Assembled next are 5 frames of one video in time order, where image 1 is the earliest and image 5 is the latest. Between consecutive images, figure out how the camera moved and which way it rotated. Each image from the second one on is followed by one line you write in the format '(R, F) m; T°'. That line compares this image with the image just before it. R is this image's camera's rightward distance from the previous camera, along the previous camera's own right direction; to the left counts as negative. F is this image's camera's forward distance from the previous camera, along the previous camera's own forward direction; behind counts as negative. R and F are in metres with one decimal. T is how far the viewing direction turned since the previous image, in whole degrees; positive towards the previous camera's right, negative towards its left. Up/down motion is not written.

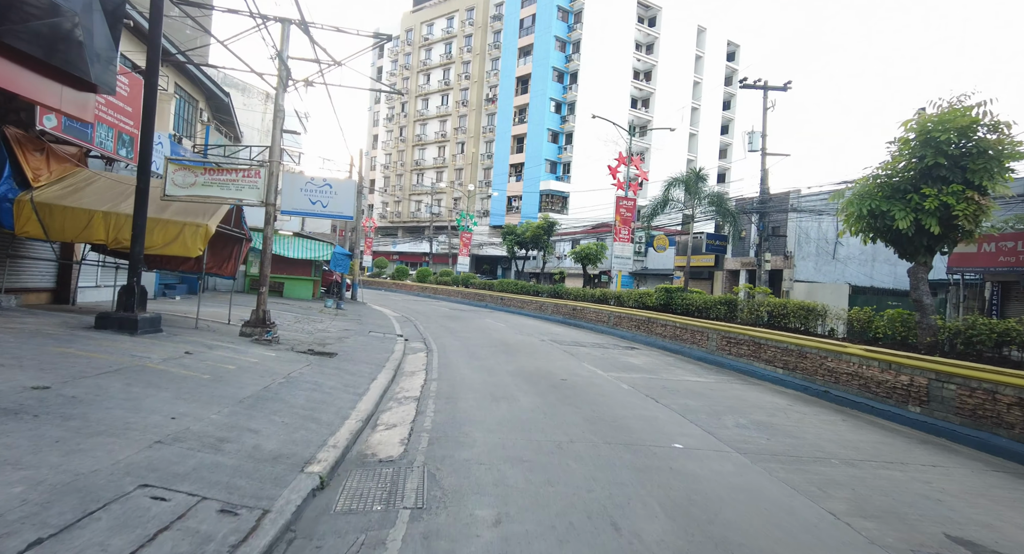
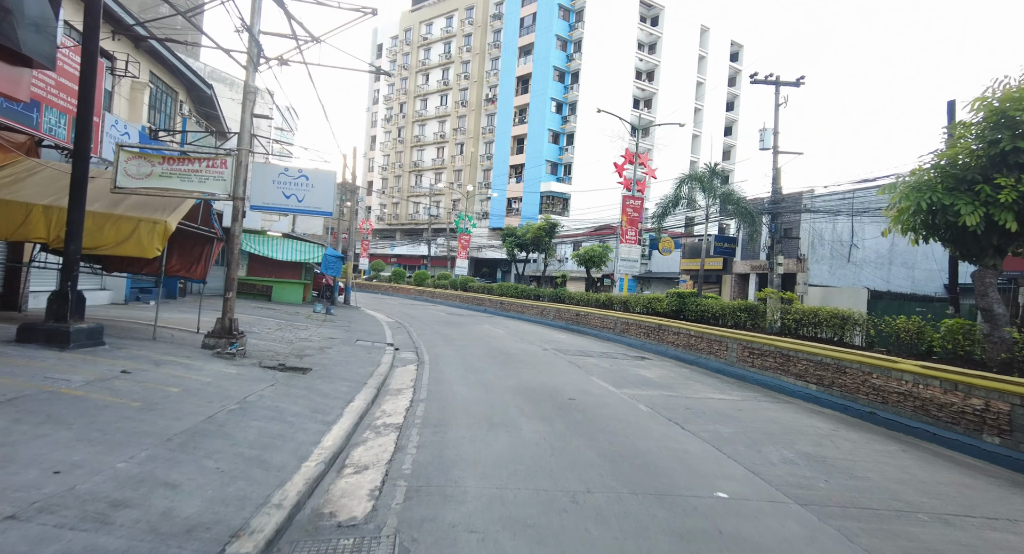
(0.0, +1.3) m; 0°
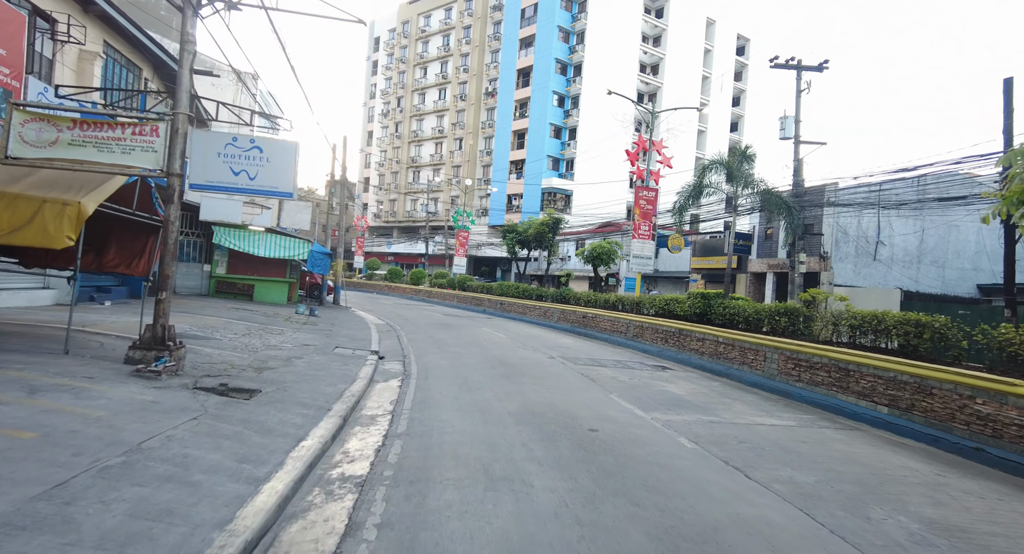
(-0.1, +2.0) m; 0°
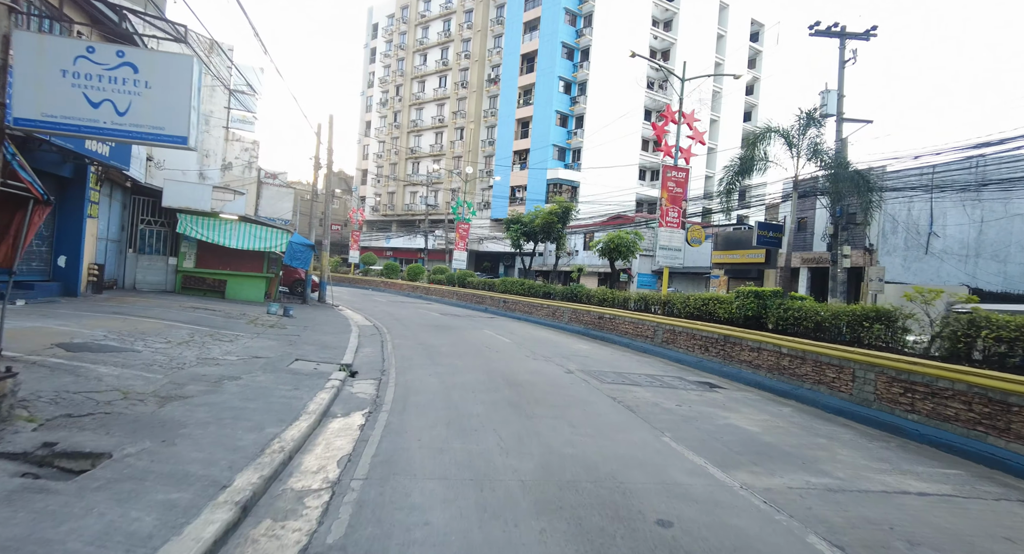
(-0.1, +3.0) m; 0°
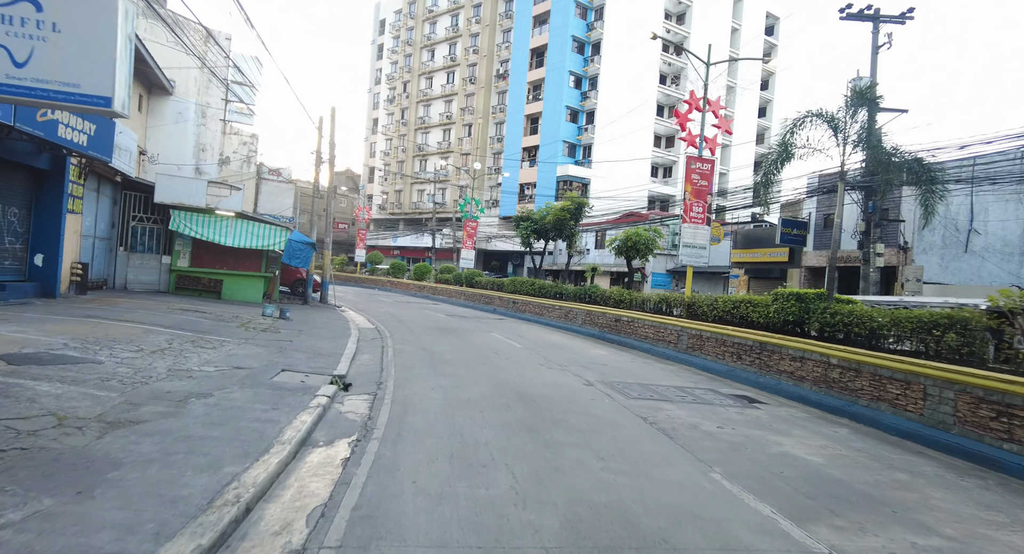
(-0.1, +1.2) m; -1°
